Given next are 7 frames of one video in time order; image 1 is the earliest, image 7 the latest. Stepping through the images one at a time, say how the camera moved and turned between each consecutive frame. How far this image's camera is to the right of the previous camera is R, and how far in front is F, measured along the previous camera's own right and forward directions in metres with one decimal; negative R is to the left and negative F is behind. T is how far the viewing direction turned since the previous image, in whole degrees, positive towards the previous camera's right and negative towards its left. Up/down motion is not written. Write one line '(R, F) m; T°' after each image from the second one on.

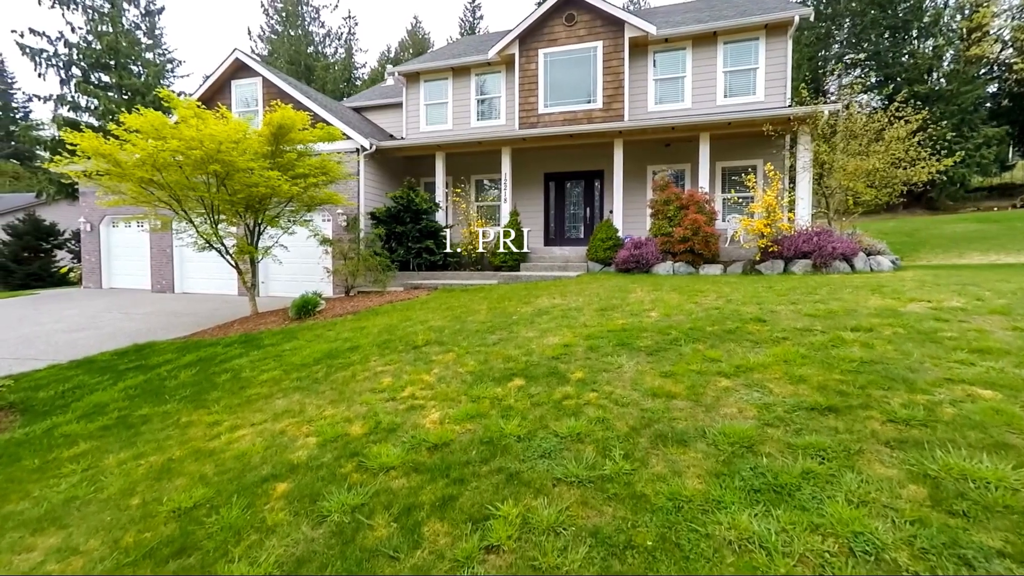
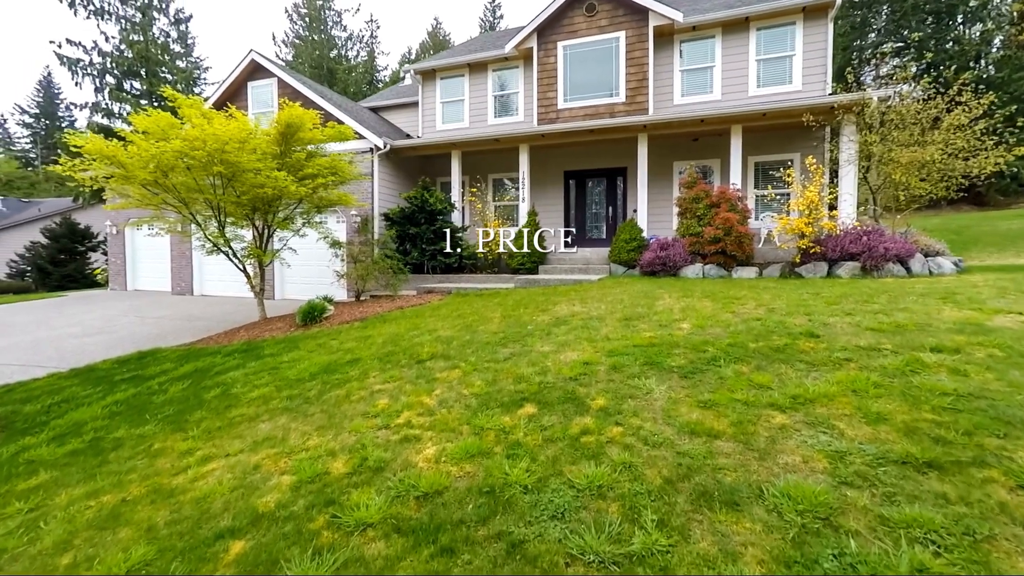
(+0.1, +0.5) m; -3°
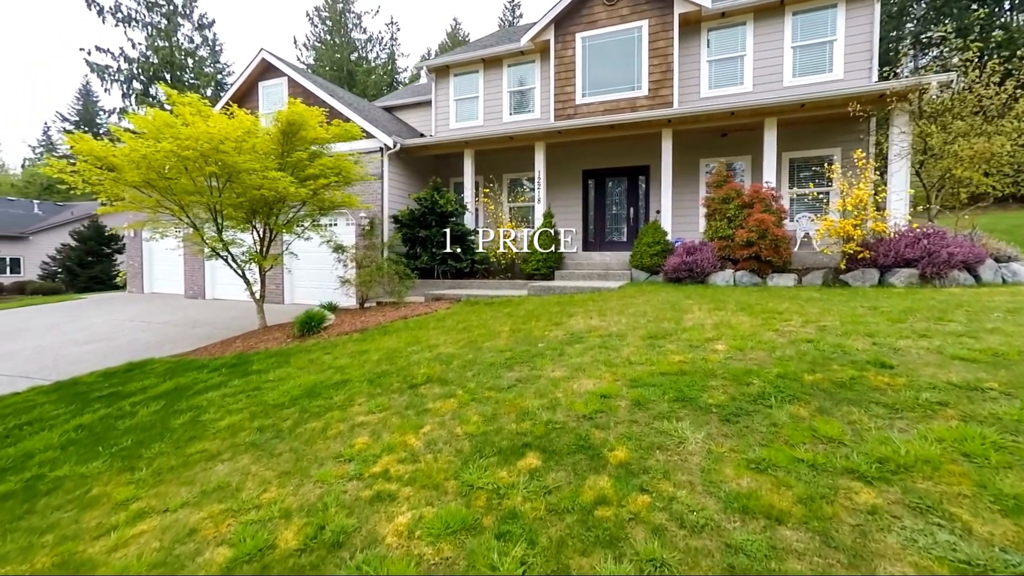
(+0.1, +0.6) m; -3°
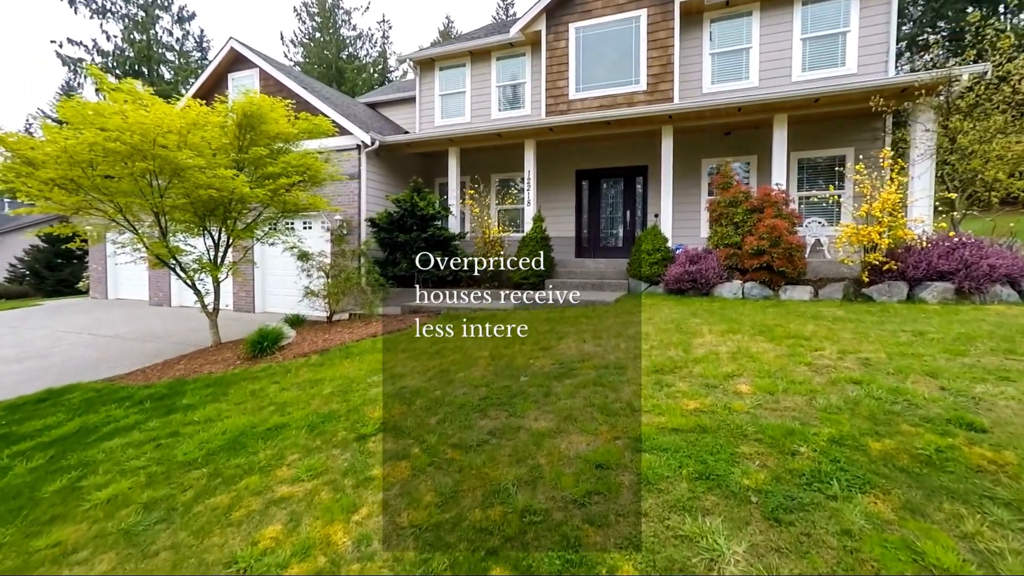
(+0.2, +0.8) m; +1°
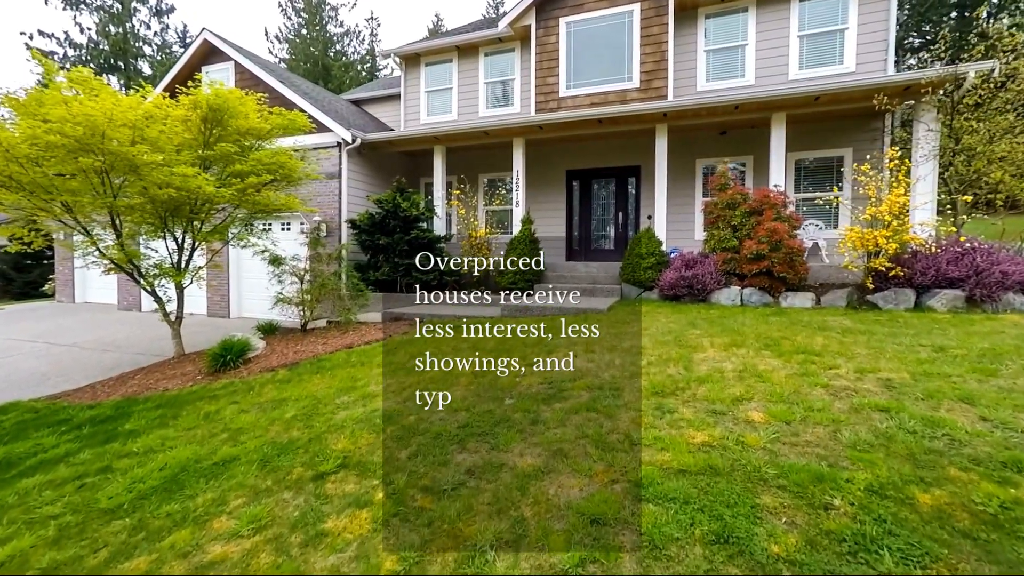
(+0.1, +0.4) m; +1°
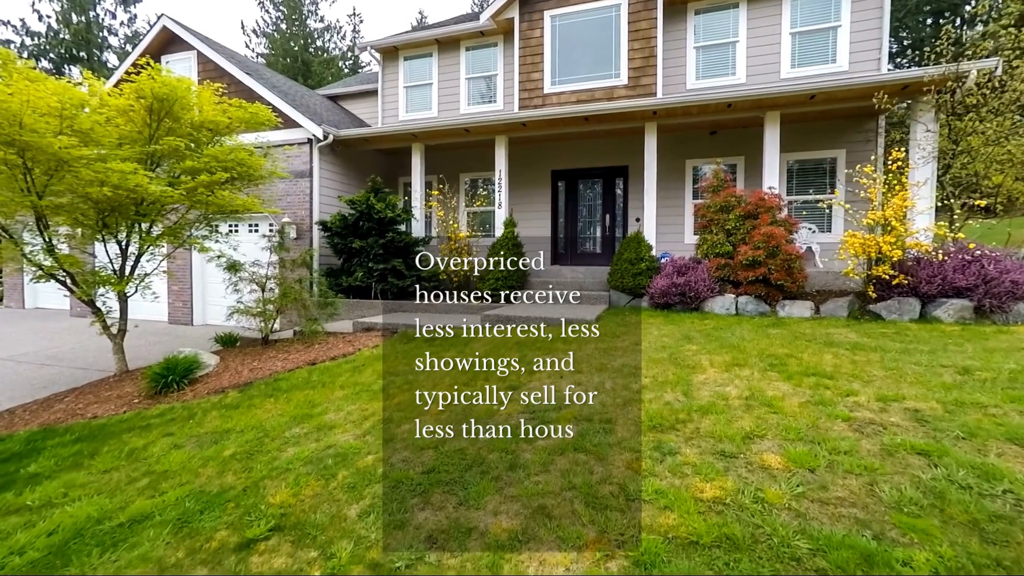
(+0.1, +0.5) m; +2°
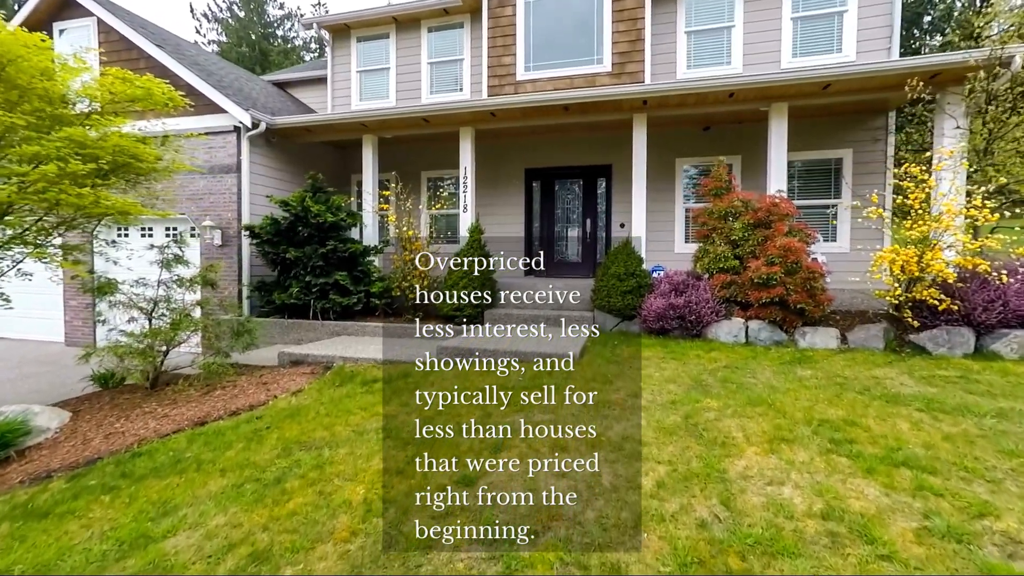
(+0.1, +1.3) m; +3°
